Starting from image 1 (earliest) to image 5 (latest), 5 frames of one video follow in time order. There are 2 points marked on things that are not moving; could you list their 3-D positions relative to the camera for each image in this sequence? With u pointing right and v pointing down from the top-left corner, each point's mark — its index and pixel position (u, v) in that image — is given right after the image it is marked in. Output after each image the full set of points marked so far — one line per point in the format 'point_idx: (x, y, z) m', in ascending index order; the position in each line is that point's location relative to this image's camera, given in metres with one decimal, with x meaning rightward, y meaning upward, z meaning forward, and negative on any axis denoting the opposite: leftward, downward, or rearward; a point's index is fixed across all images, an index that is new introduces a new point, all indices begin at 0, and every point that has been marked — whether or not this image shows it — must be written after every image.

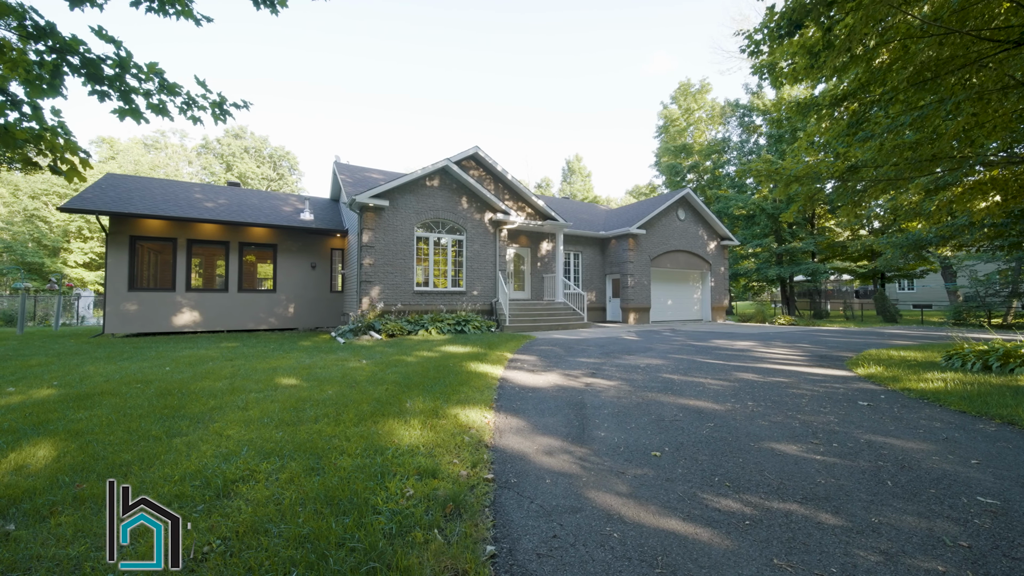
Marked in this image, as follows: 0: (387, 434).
0: (-1.0, -1.2, +3.5) m
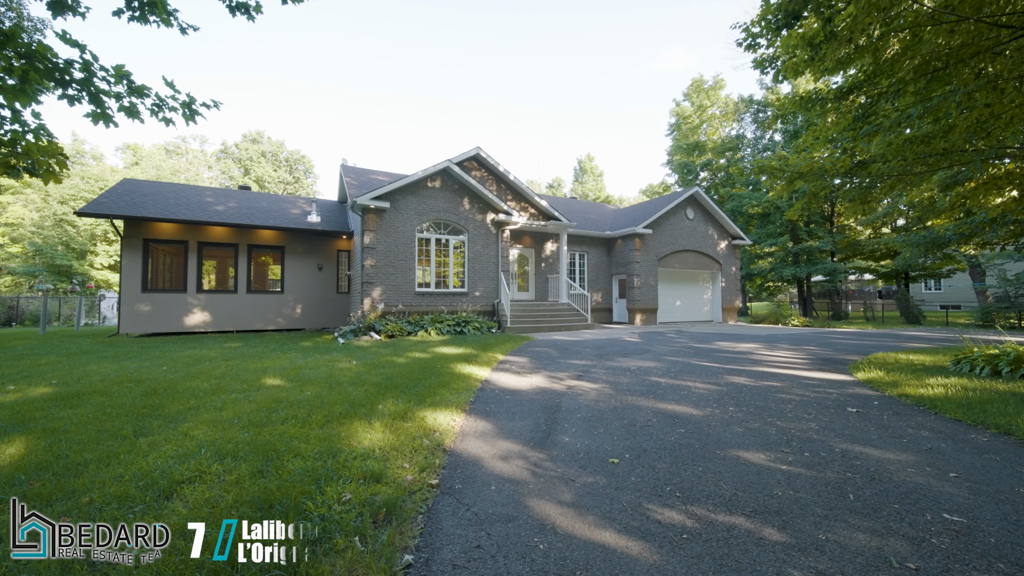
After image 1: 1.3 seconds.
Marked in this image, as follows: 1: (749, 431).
0: (-1.3, -1.2, +3.4) m
1: (+2.0, -1.2, +3.6) m
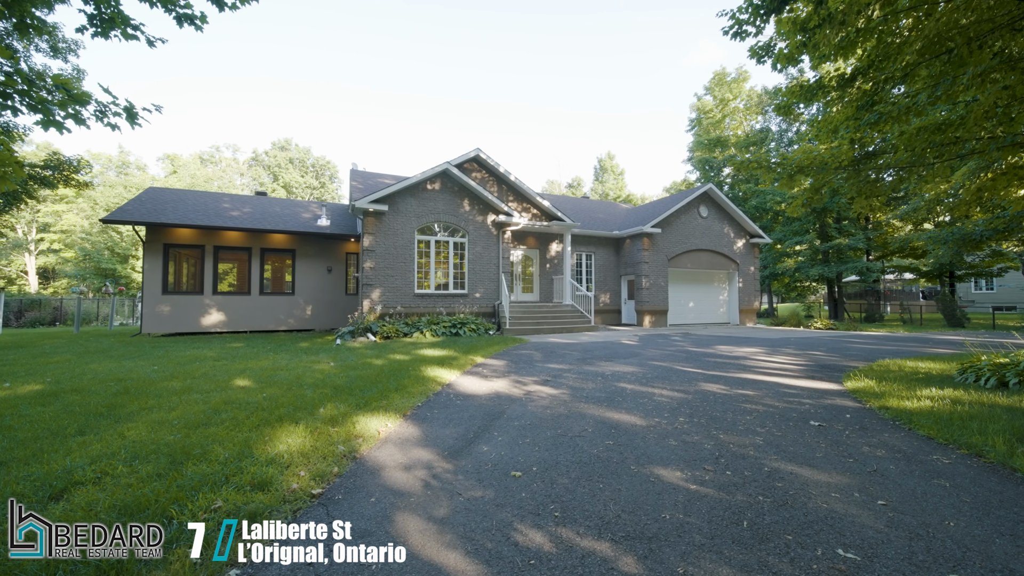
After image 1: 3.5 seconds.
0: (-2.0, -1.2, +3.5) m
1: (+1.4, -1.2, +3.4) m
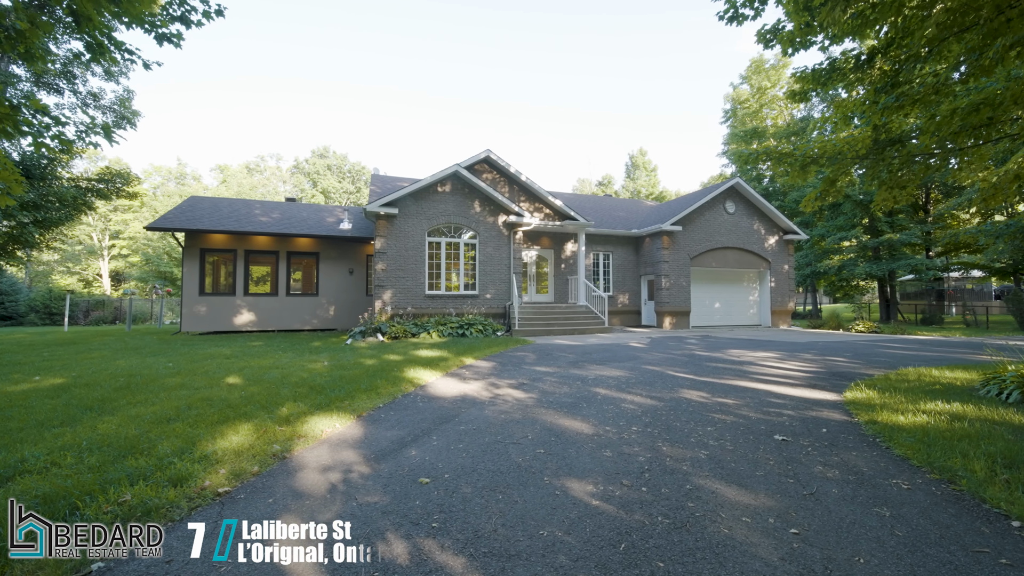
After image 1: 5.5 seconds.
0: (-2.5, -1.3, +3.6) m
1: (+0.8, -1.3, +3.2) m
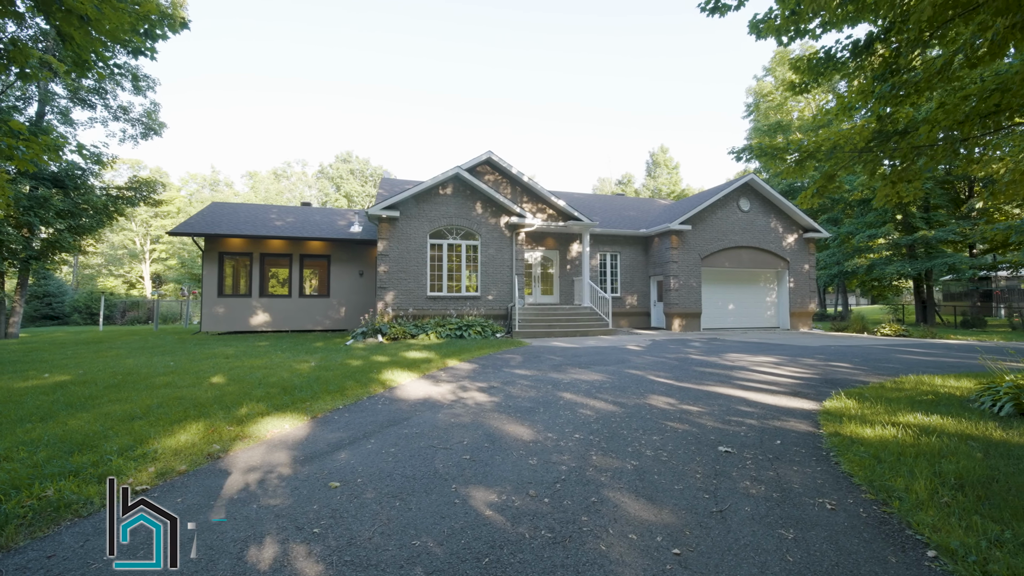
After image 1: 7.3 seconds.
0: (-3.1, -1.3, +3.7) m
1: (+0.2, -1.3, +3.1) m
